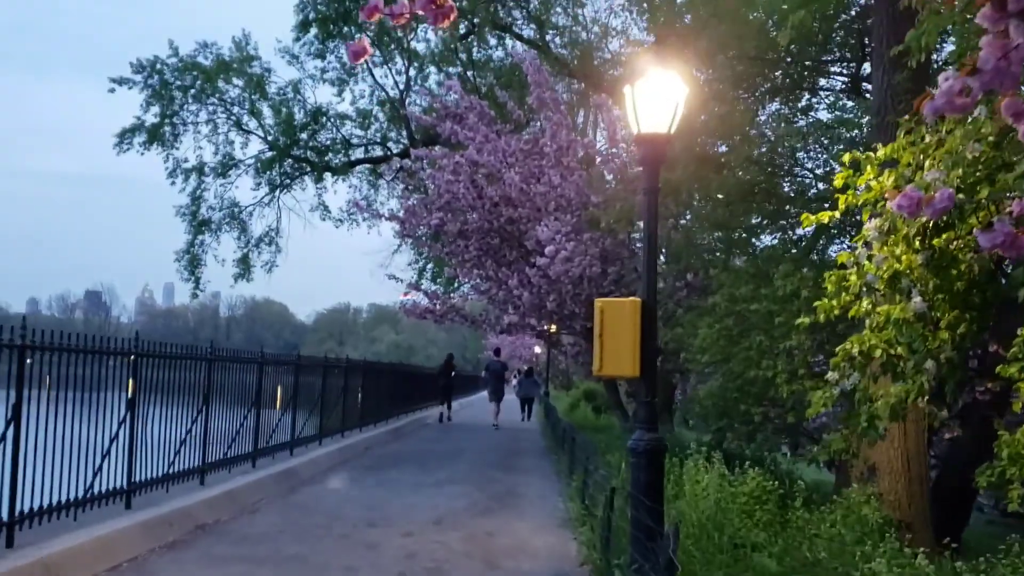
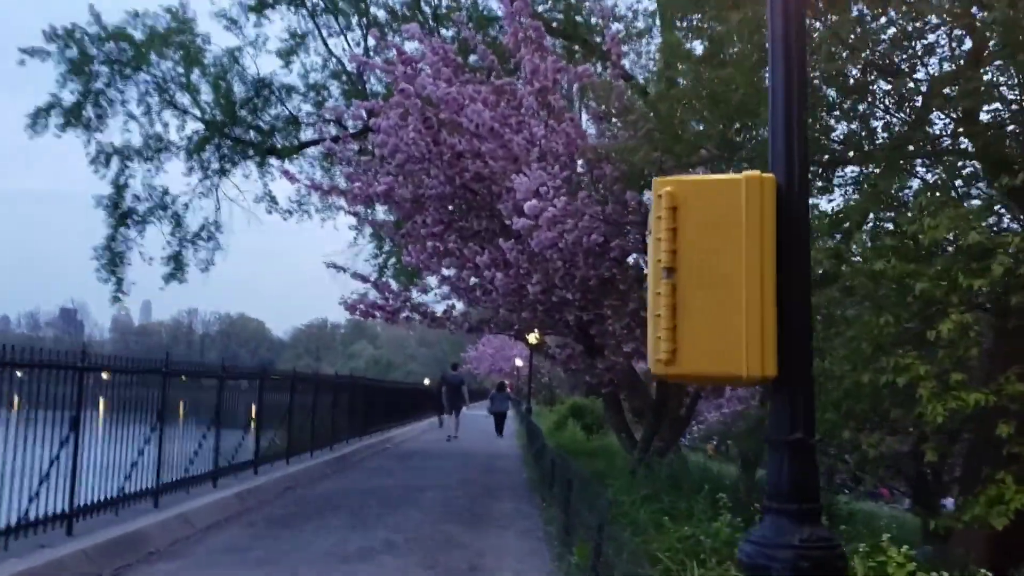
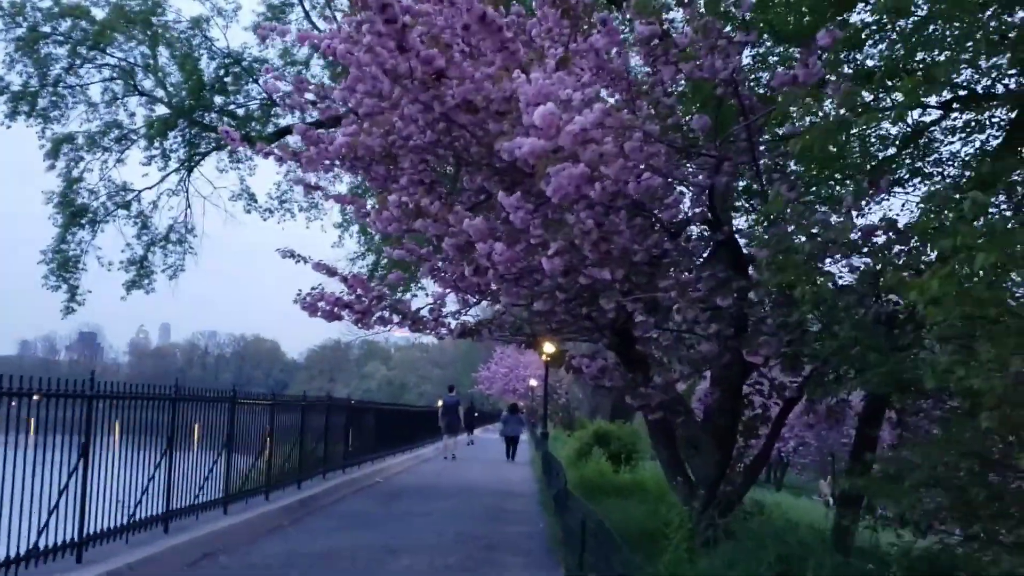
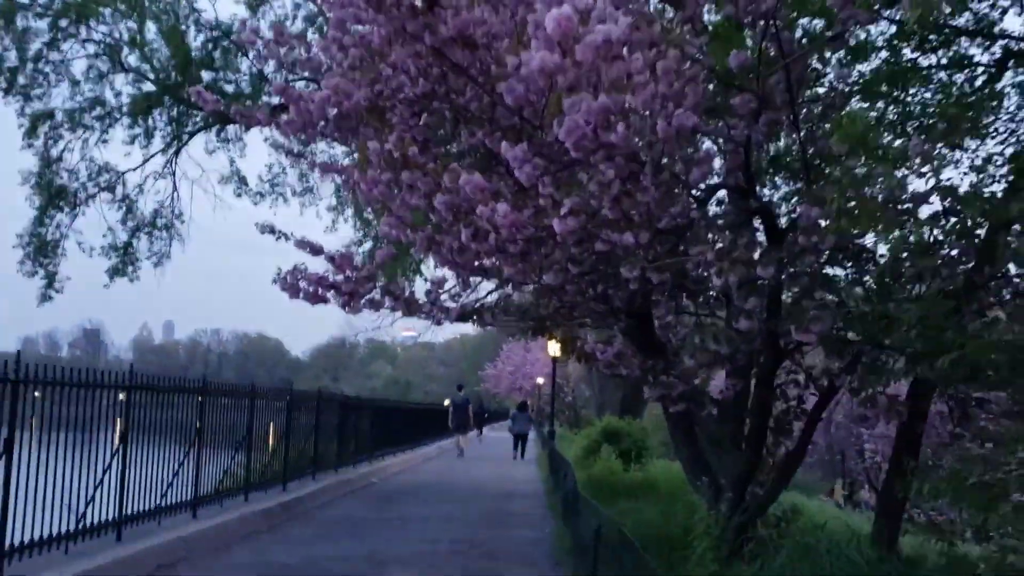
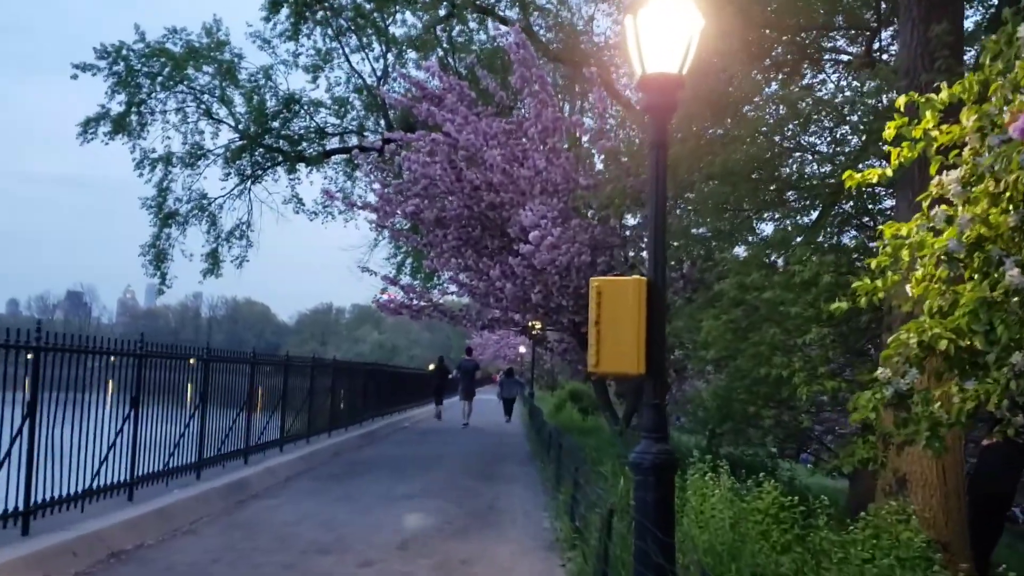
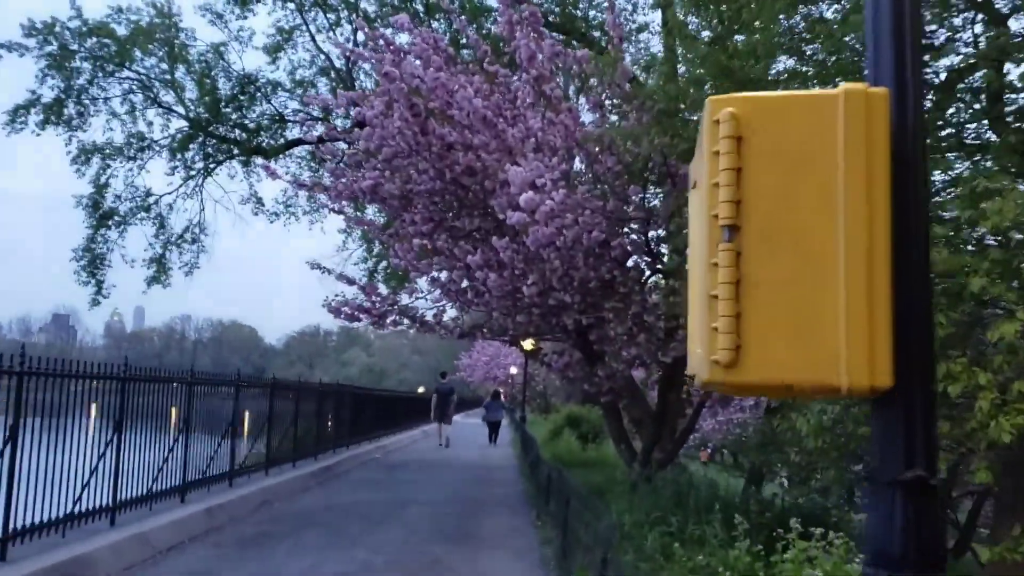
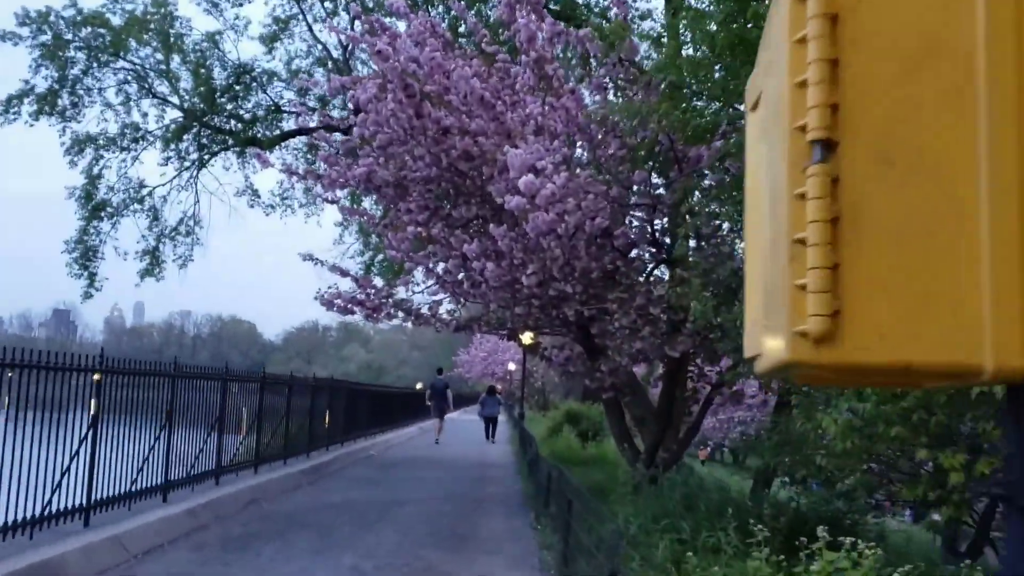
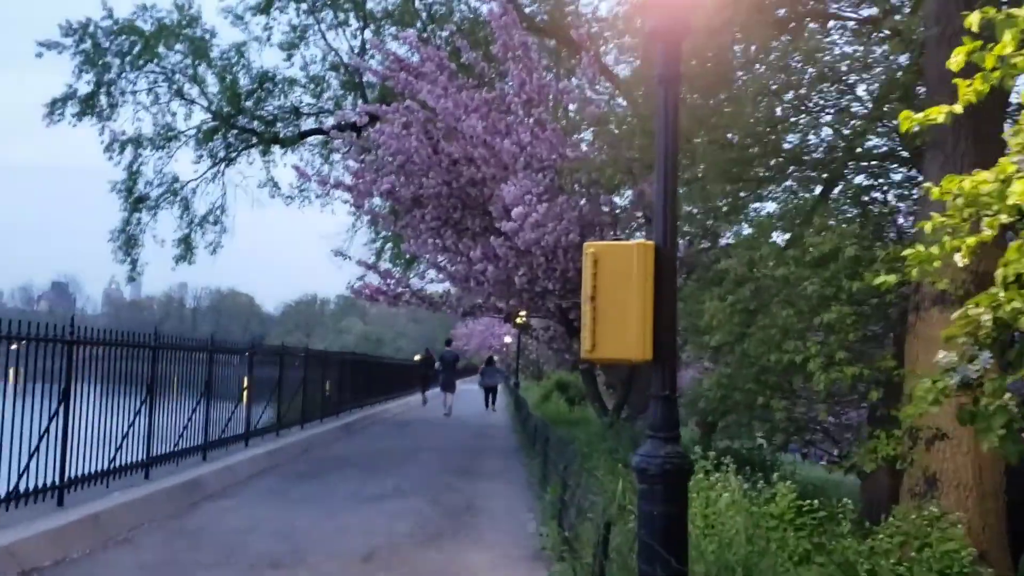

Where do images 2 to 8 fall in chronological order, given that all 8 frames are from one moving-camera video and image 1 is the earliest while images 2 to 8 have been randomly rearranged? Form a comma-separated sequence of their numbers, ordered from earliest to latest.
5, 8, 2, 6, 7, 3, 4
